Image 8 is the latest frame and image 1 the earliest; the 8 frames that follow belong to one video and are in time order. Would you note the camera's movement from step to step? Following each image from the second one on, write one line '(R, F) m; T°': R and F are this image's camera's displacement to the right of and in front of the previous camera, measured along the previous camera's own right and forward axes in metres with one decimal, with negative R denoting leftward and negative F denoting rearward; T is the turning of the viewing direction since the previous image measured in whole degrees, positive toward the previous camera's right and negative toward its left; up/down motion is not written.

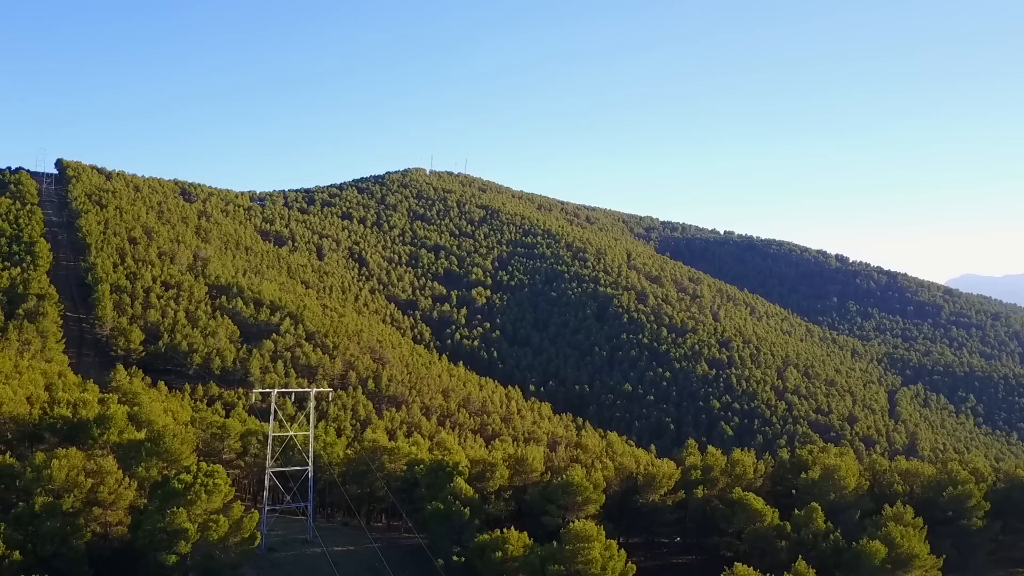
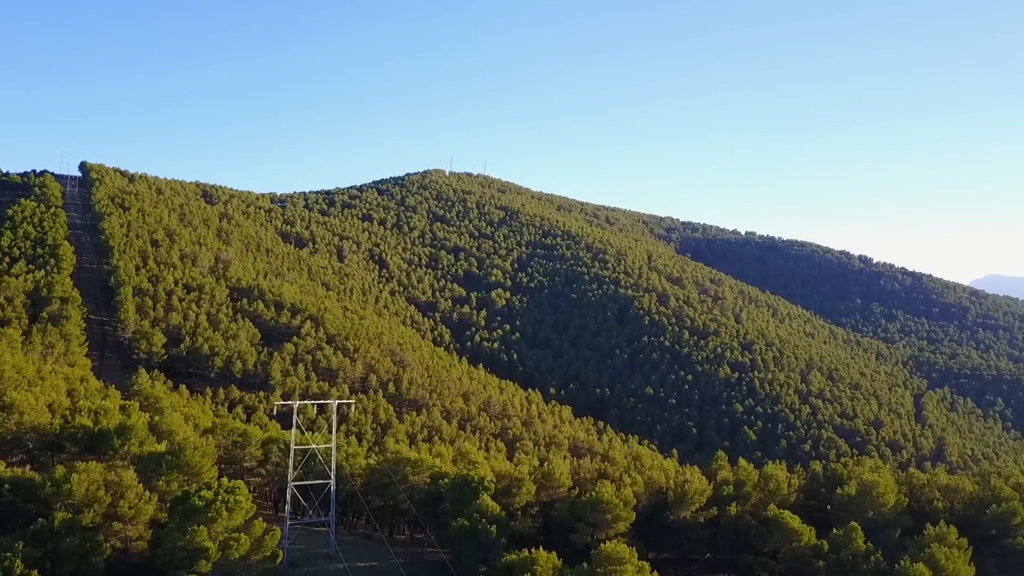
(-0.2, +0.5) m; -1°
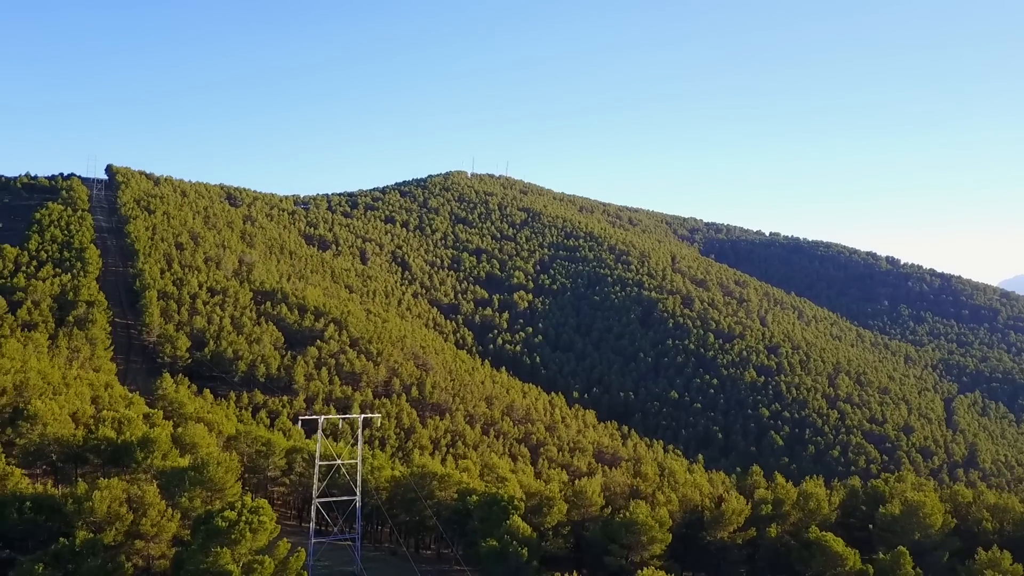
(-0.2, +0.6) m; -2°
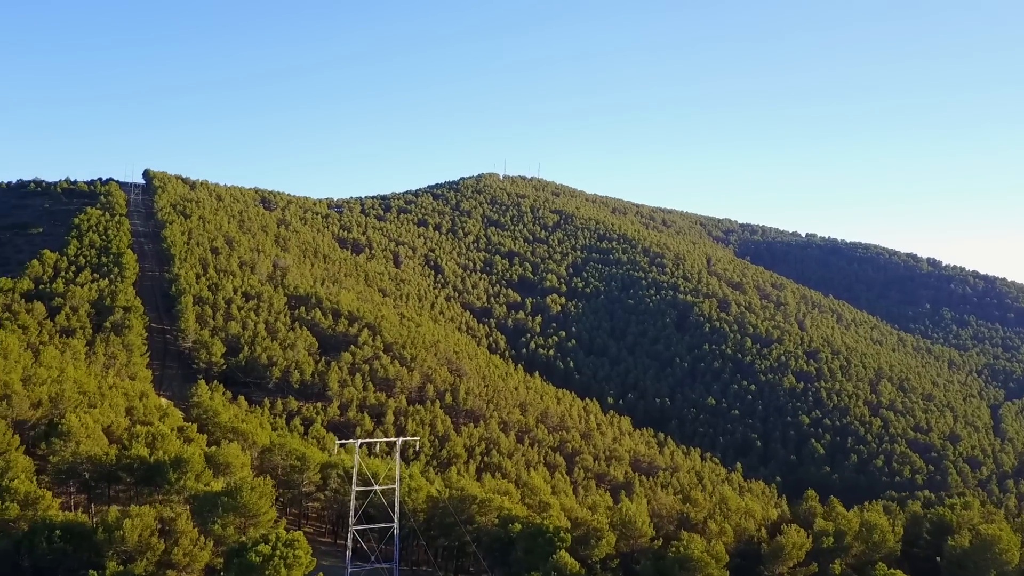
(-0.3, +1.0) m; -2°
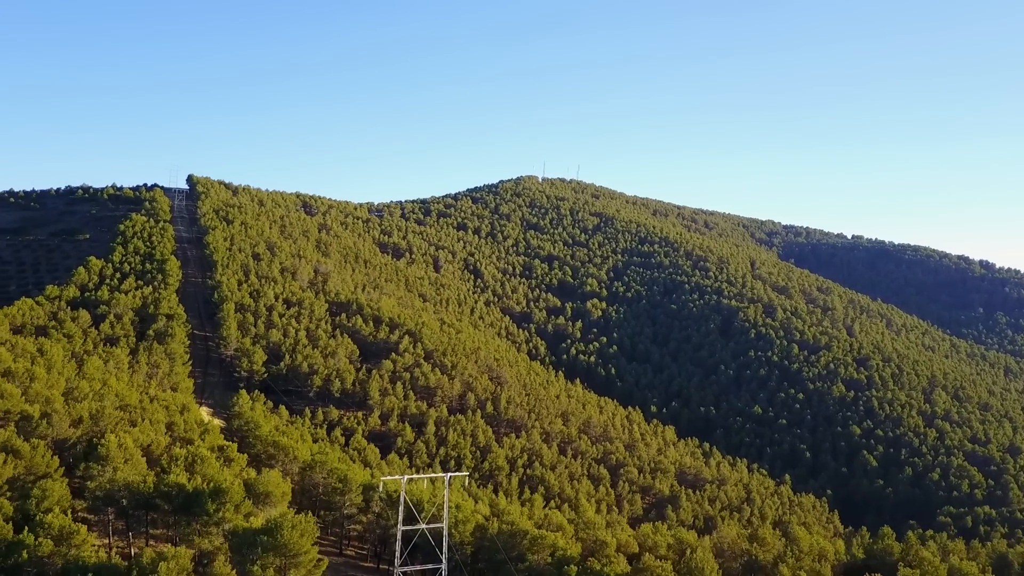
(-0.4, +1.3) m; -3°
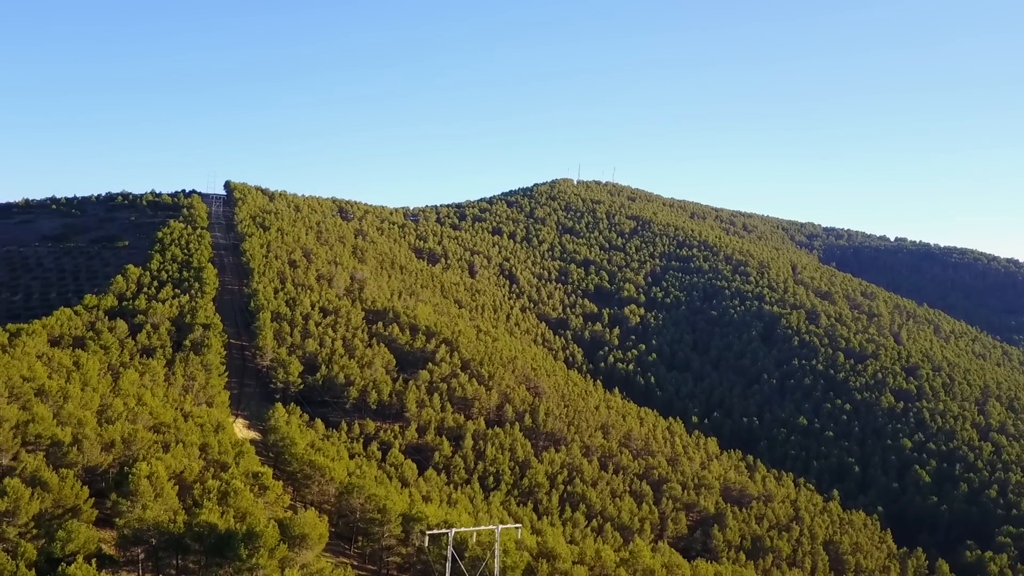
(-0.5, +1.6) m; -2°
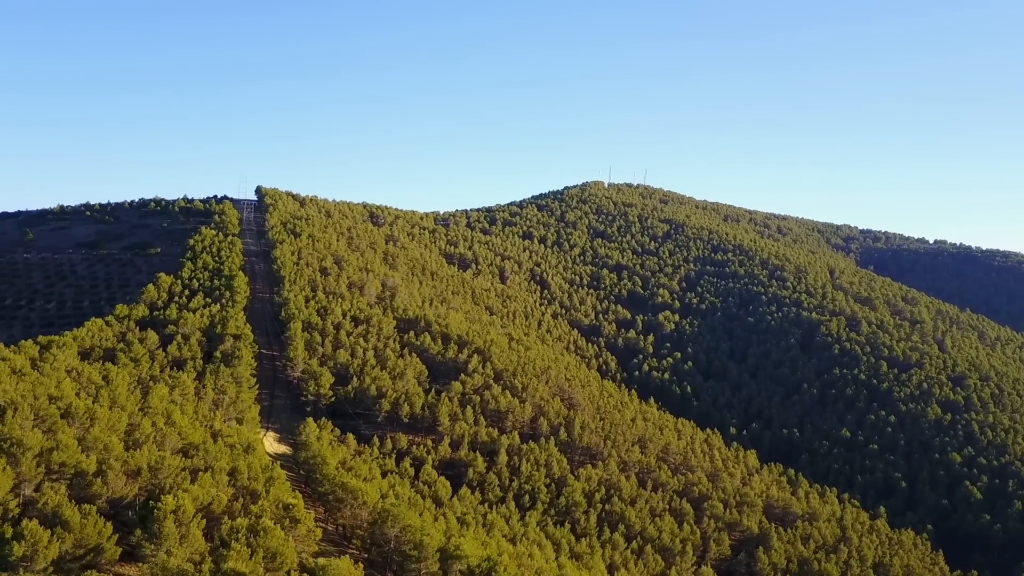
(-0.5, +1.7) m; -2°
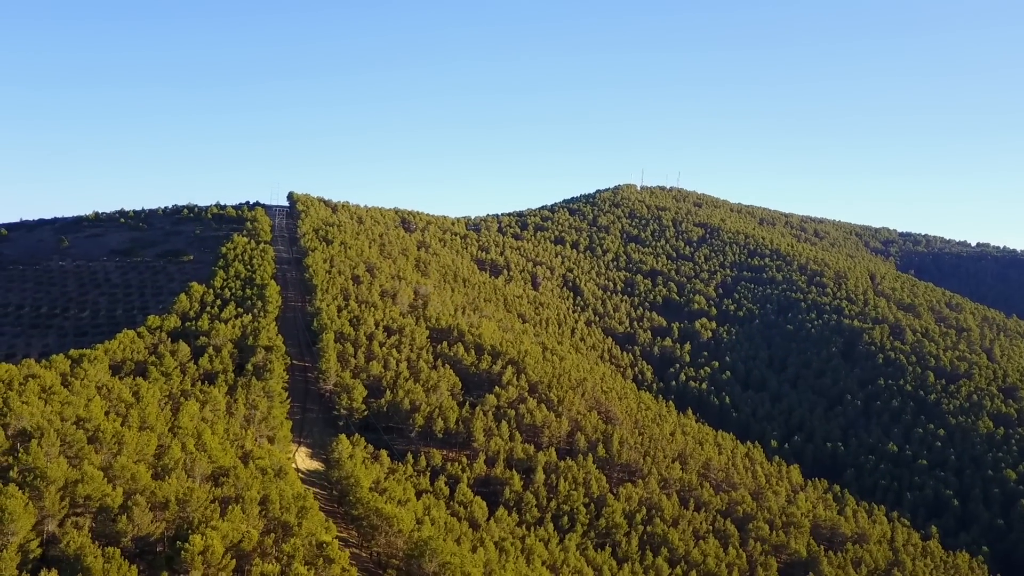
(-0.6, +1.8) m; -2°
